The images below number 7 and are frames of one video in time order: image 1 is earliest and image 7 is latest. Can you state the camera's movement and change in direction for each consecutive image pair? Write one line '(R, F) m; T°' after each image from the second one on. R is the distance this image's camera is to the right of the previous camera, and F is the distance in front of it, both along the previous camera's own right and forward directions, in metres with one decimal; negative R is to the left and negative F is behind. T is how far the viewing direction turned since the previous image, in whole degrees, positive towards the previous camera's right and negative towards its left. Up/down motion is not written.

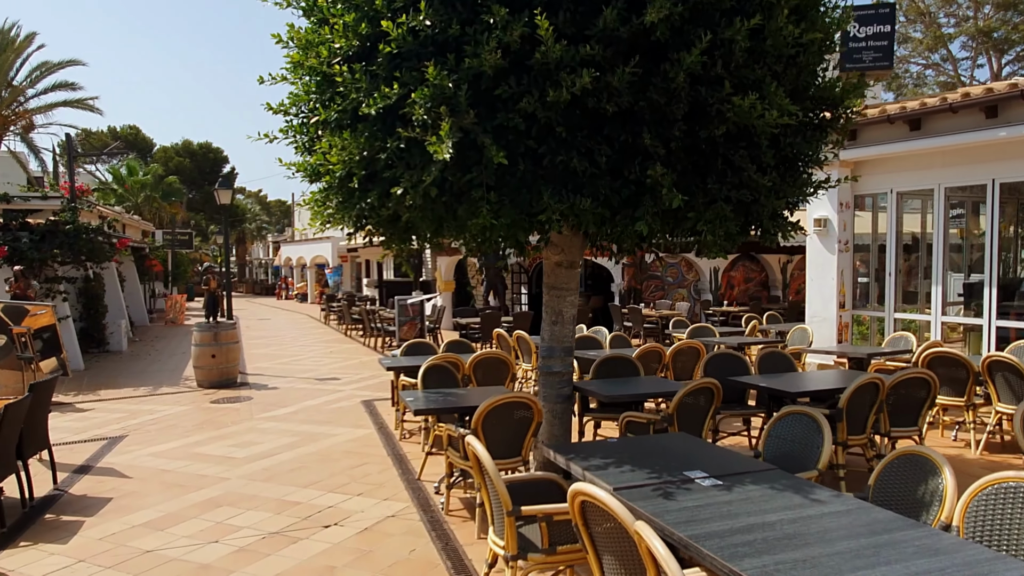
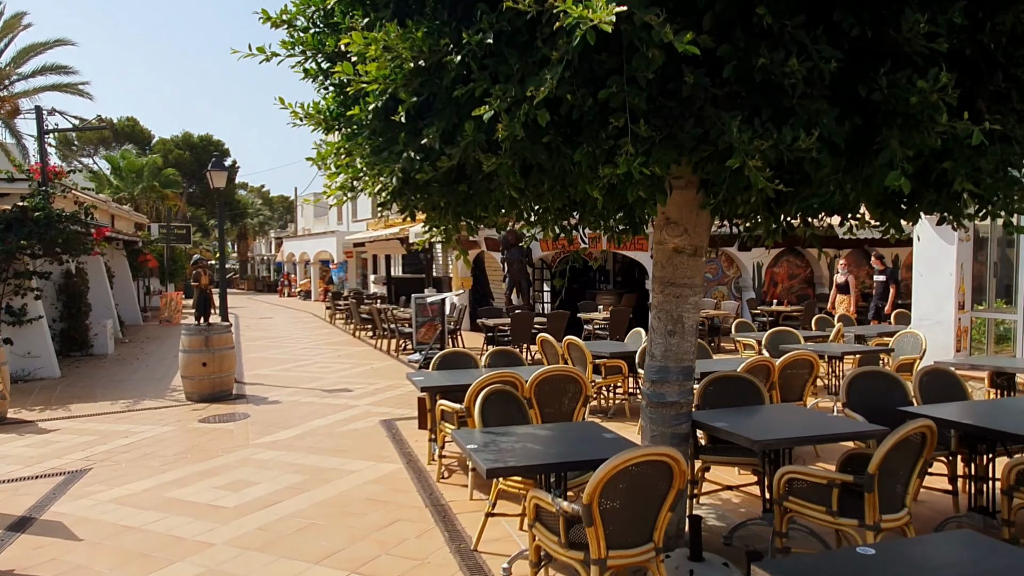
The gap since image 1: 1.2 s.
(-0.4, +1.6) m; 0°
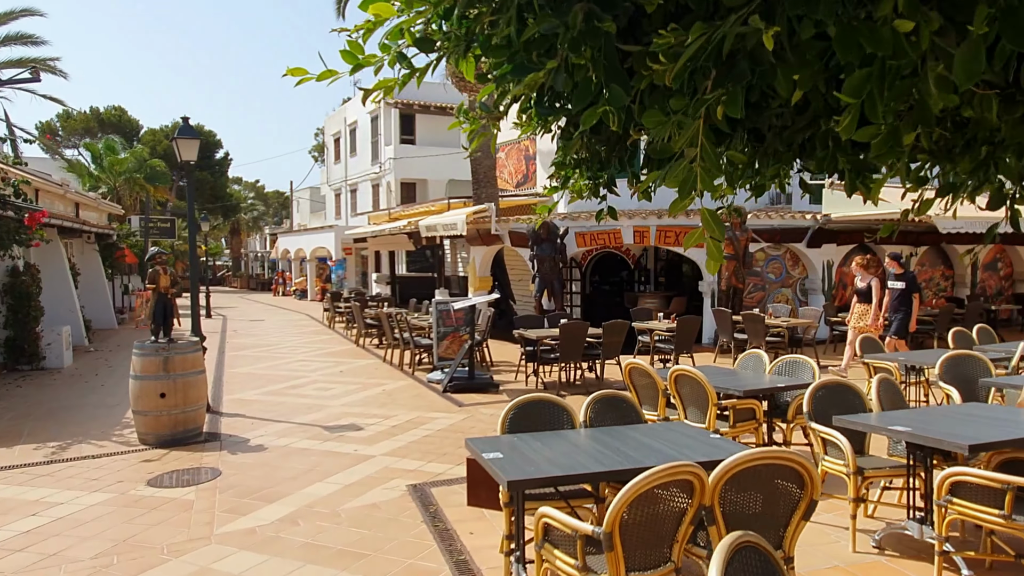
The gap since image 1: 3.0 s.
(-0.5, +2.4) m; 0°
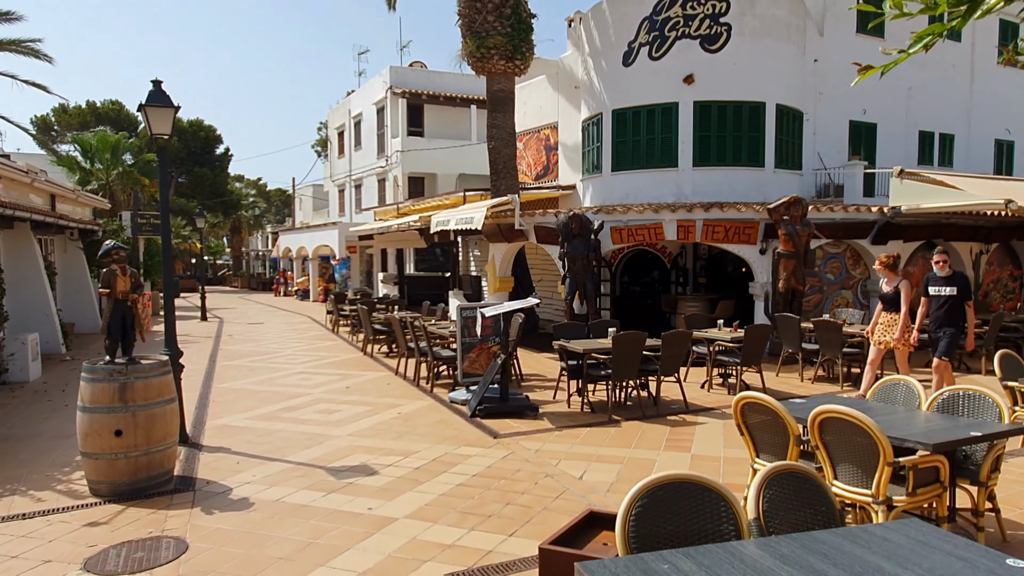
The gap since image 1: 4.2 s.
(-0.3, +1.6) m; 0°
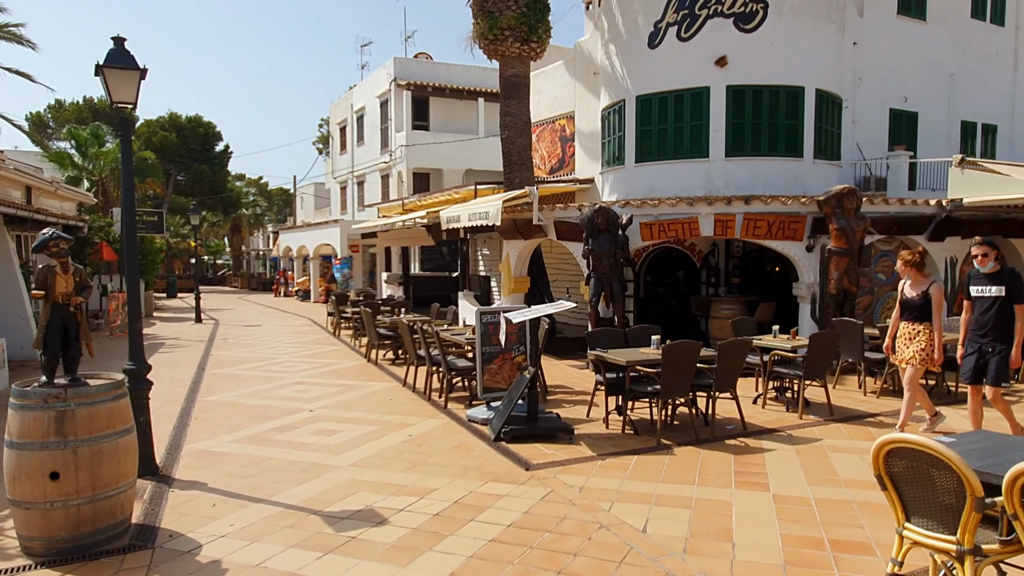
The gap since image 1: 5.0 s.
(-0.2, +1.2) m; 0°
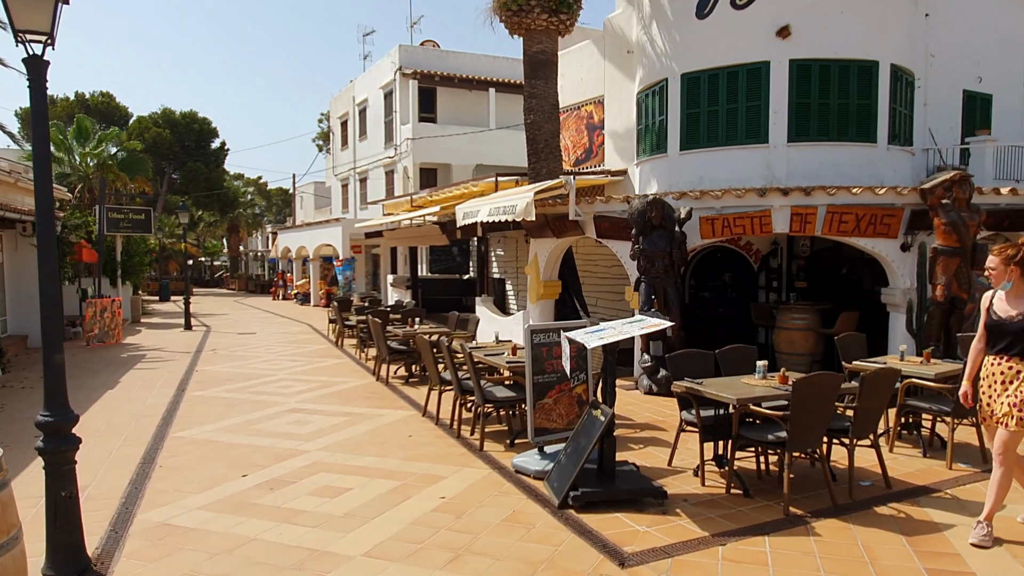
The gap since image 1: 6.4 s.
(-0.4, +1.8) m; 0°
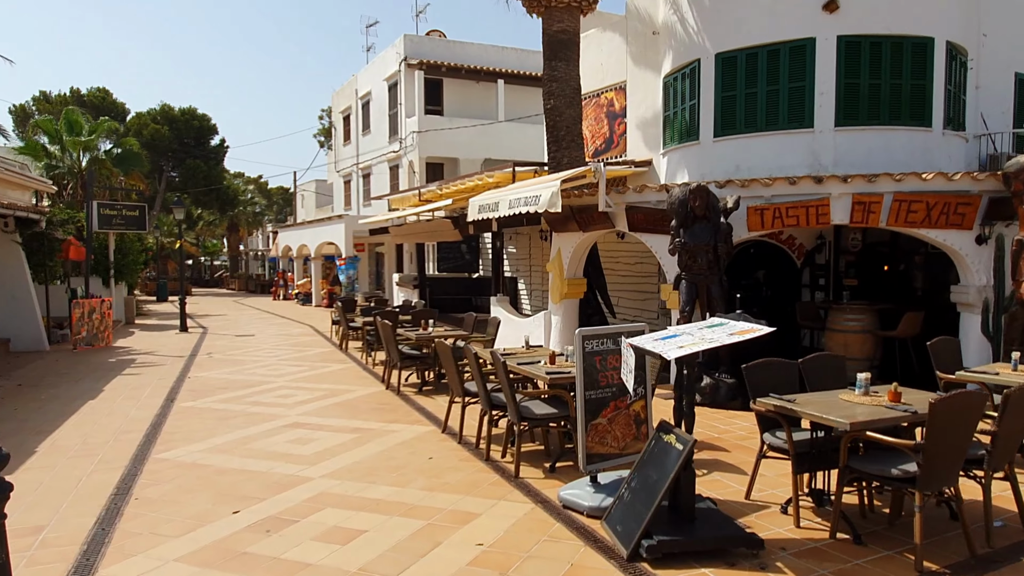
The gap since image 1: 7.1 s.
(-0.2, +1.0) m; 0°
